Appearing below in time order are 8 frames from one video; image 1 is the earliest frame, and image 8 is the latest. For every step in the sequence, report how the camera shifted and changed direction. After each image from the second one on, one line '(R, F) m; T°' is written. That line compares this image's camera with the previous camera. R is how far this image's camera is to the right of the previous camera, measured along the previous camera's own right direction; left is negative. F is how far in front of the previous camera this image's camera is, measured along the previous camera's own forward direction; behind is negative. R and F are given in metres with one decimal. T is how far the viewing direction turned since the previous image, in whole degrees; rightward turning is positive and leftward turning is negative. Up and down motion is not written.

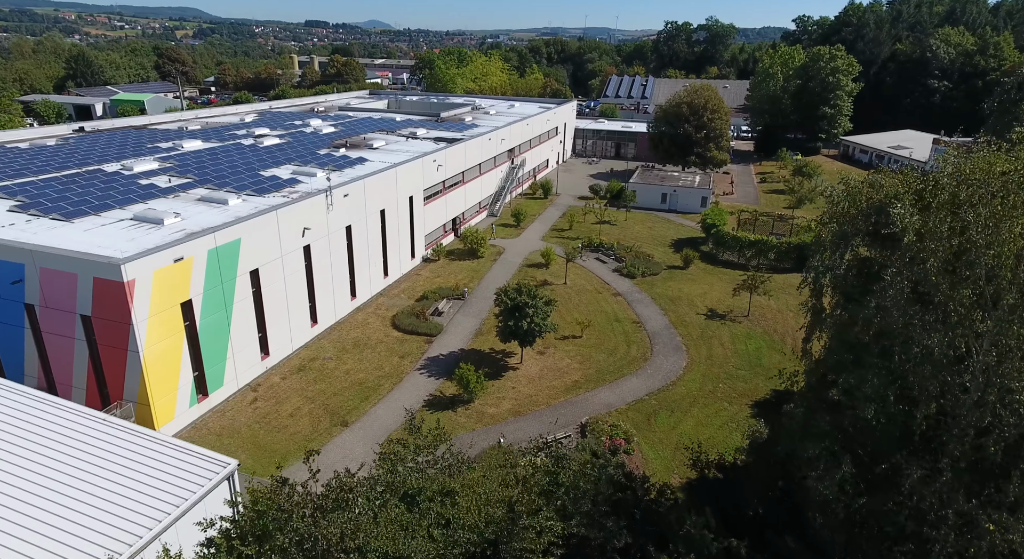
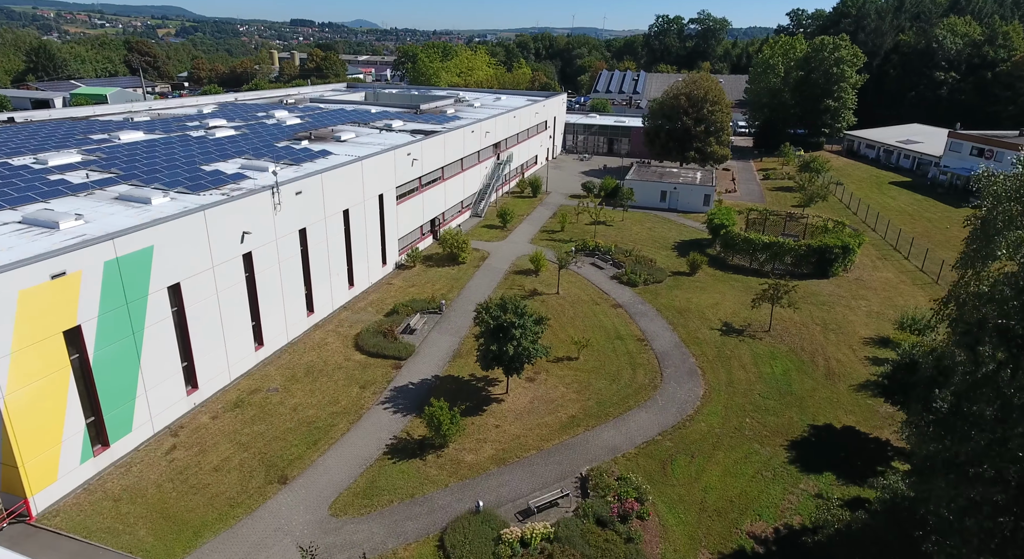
(+0.2, +4.1) m; +1°
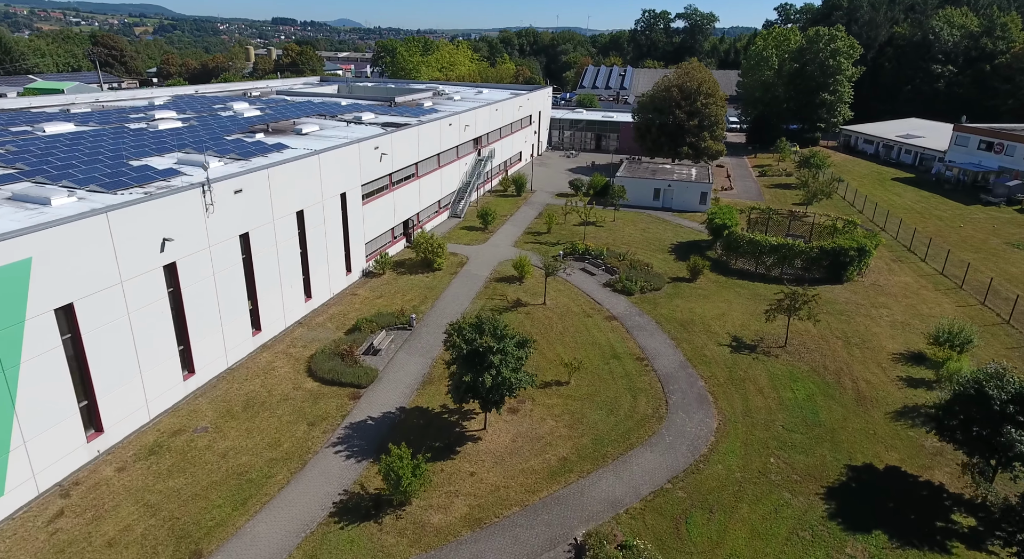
(+0.2, +3.3) m; +1°
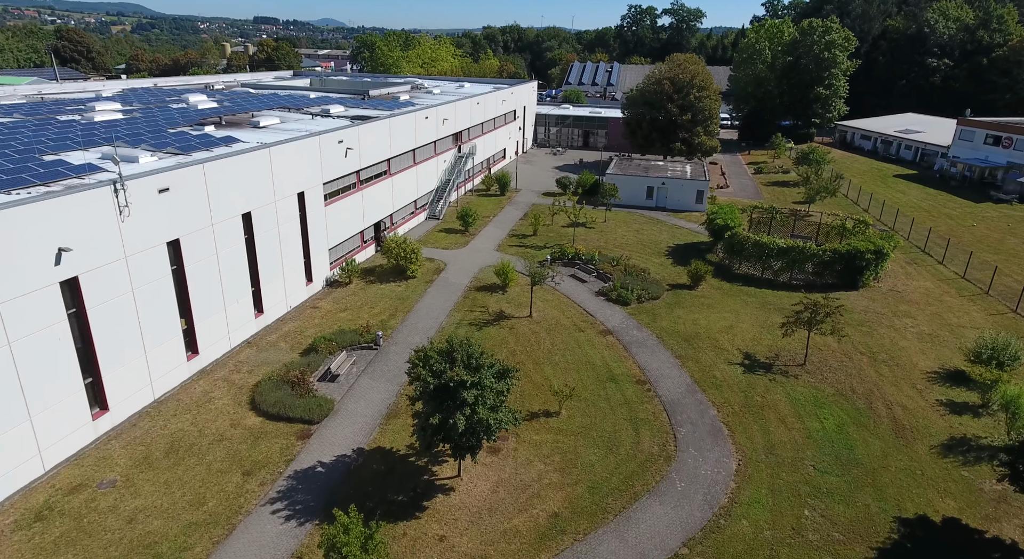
(+0.2, +3.0) m; +1°
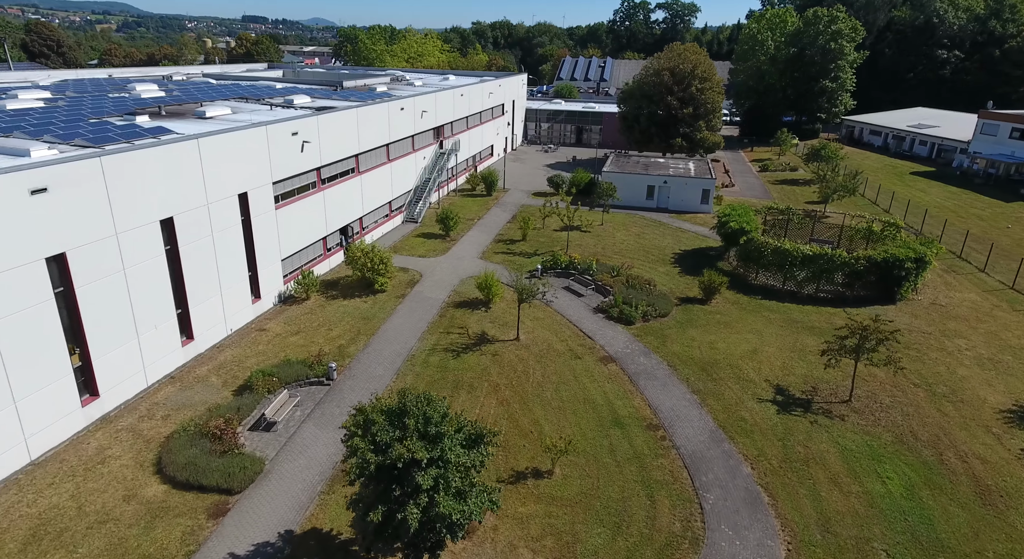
(+0.3, +3.6) m; +1°
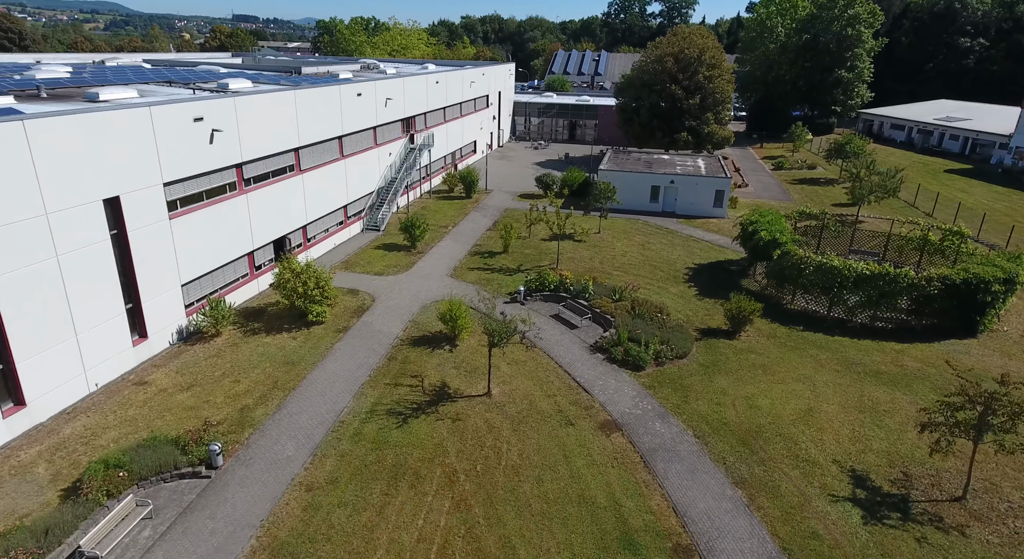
(+0.6, +5.1) m; +1°
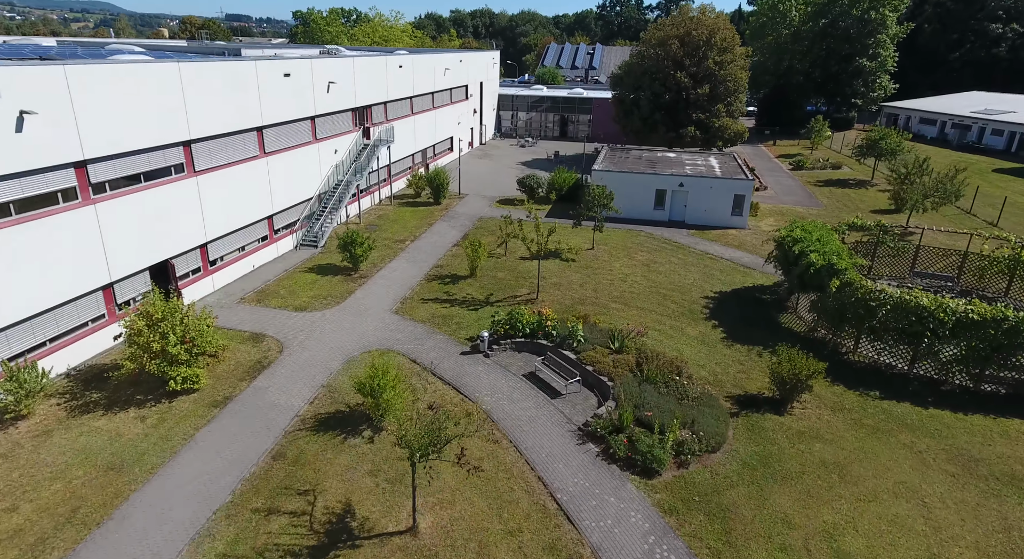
(+0.9, +5.5) m; 0°
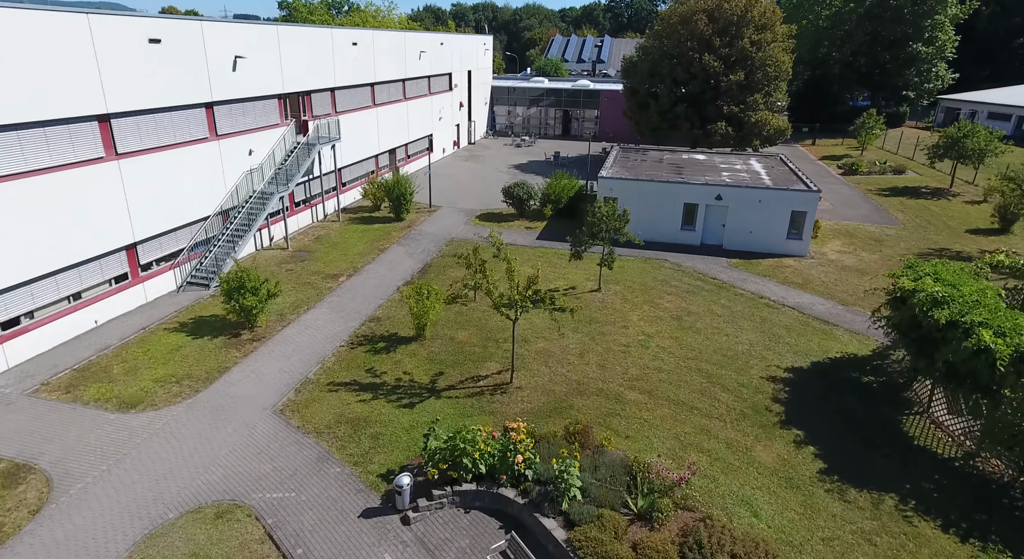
(+0.9, +6.6) m; -1°
